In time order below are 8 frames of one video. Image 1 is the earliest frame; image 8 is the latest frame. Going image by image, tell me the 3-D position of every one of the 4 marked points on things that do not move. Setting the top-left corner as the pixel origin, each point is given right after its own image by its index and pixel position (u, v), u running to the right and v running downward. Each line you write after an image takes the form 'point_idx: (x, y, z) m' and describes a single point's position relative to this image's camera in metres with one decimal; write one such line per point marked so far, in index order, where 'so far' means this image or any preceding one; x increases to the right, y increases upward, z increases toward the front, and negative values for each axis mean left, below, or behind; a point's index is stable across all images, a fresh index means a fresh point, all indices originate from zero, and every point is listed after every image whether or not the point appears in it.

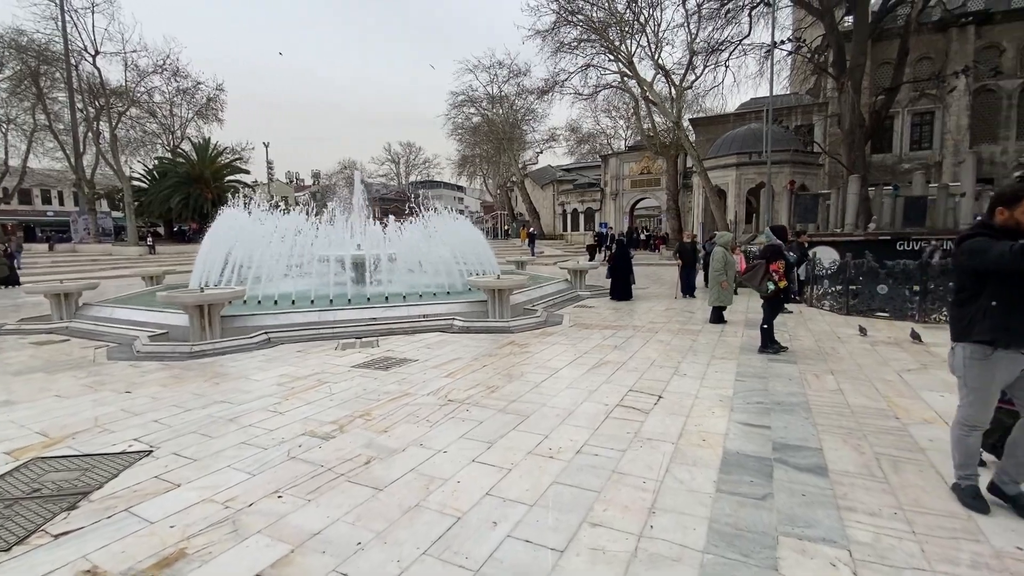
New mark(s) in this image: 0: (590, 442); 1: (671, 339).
0: (+0.6, -1.3, +3.9) m
1: (+2.6, -0.8, +7.9) m
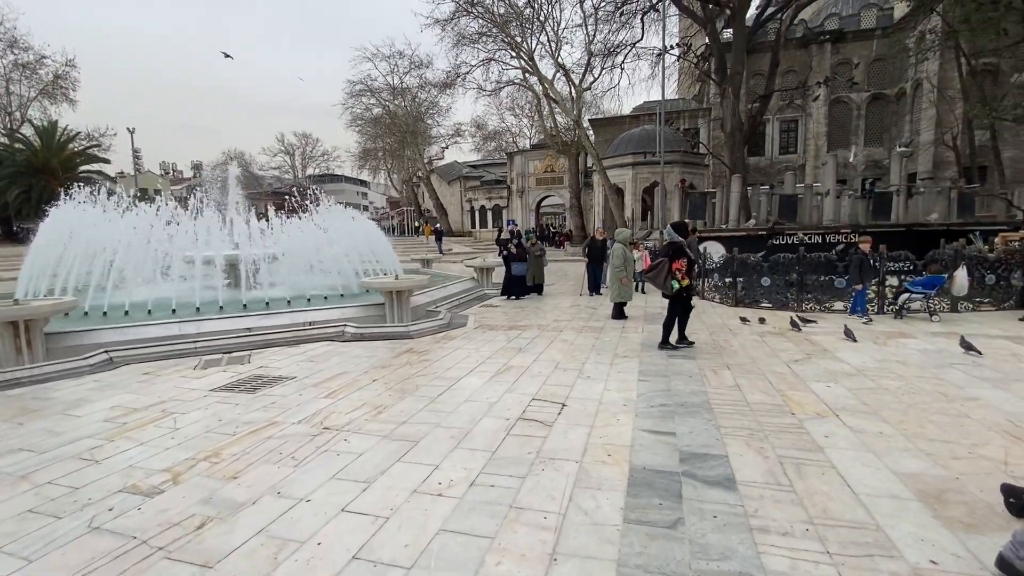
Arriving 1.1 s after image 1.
0: (-0.2, -1.3, +3.4) m
1: (+1.0, -0.8, +7.7) m
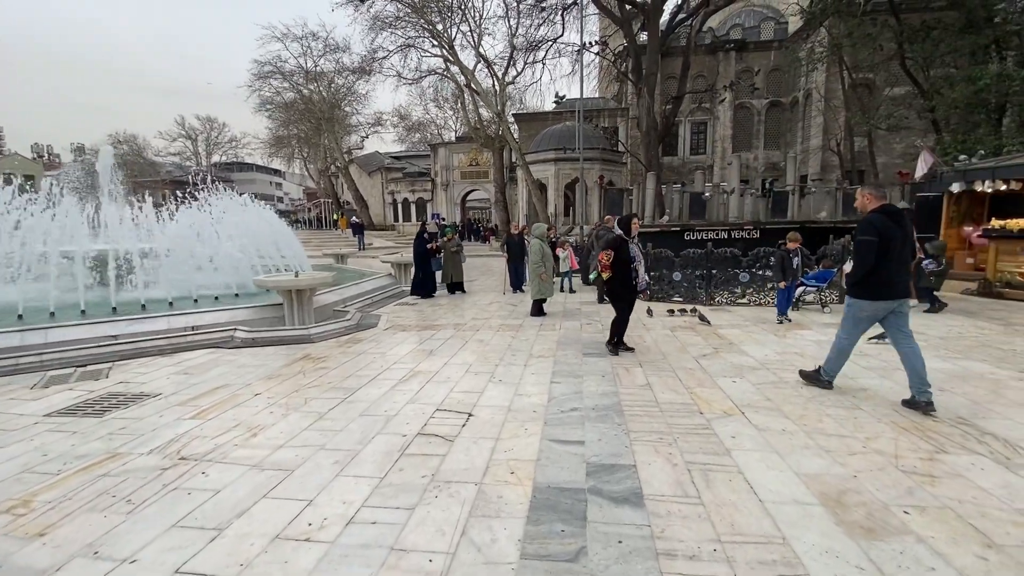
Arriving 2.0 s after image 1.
0: (-0.9, -1.3, +2.9) m
1: (-0.3, -0.8, +7.4) m
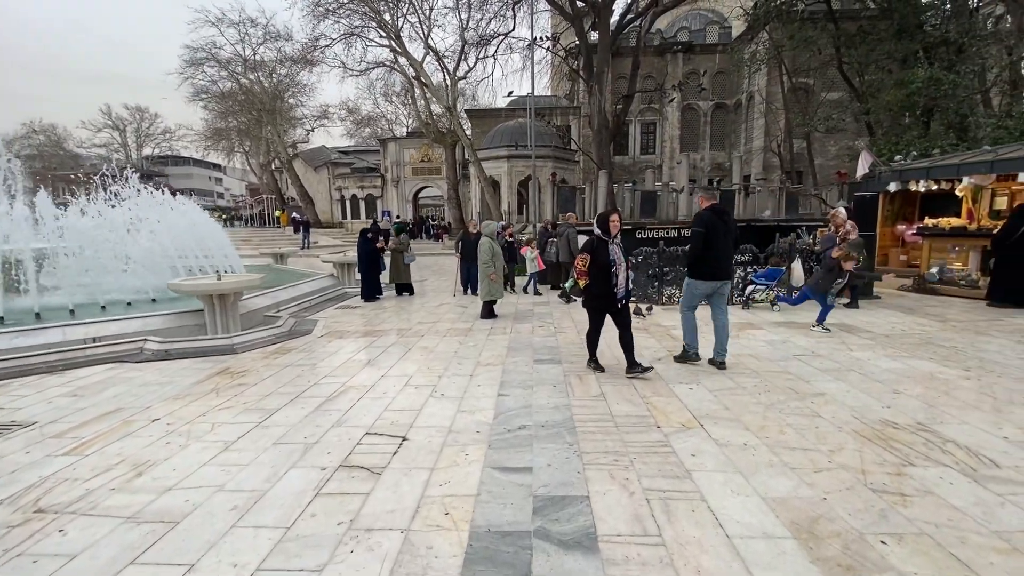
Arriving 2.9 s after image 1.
0: (-1.2, -1.4, +2.4) m
1: (-1.1, -0.8, +6.8) m
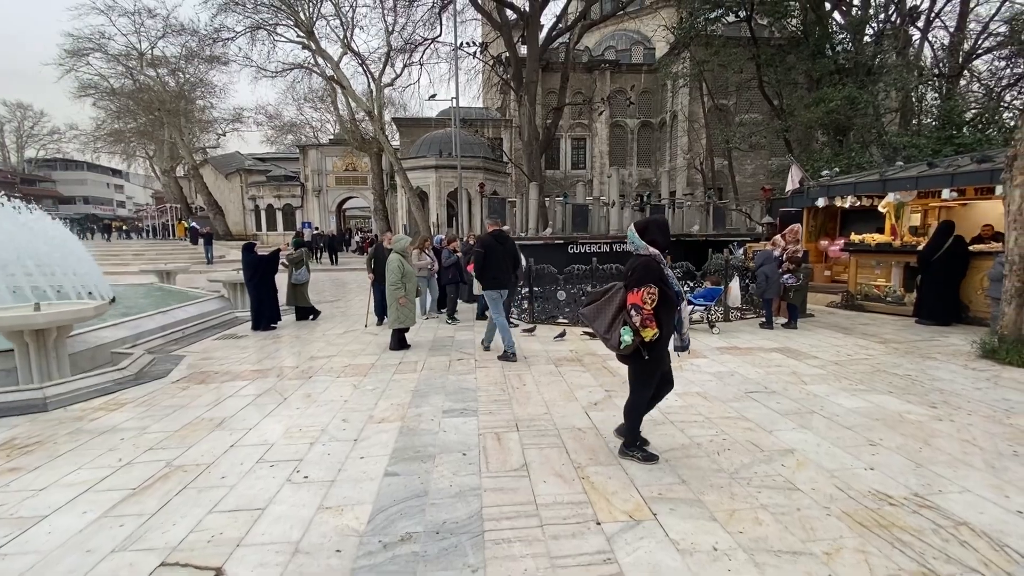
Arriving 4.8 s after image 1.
0: (-1.6, -1.6, +1.0) m
1: (-2.1, -1.1, +5.5) m
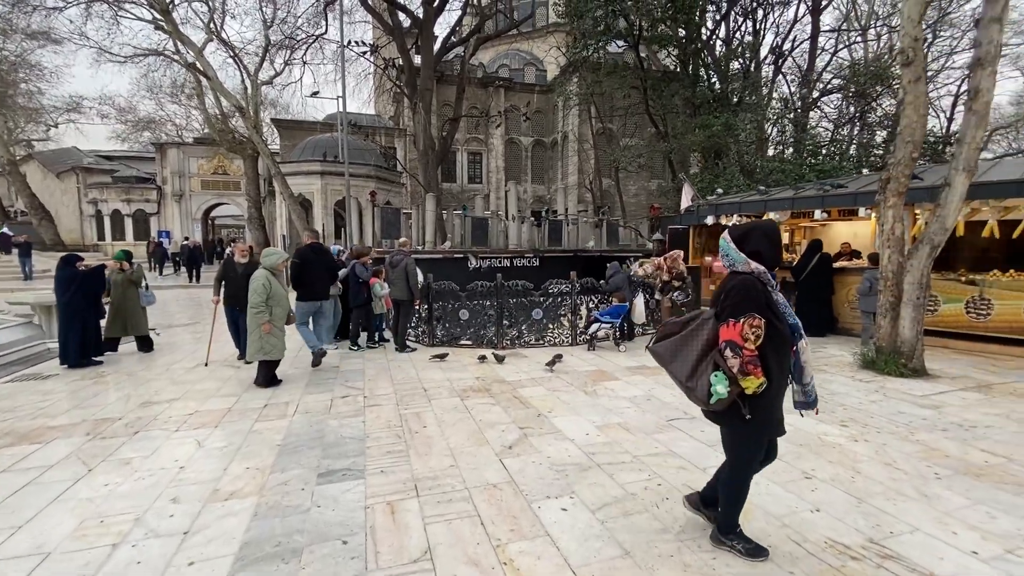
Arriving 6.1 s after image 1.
0: (-1.6, -1.7, -0.1) m
1: (-3.1, -1.4, +4.1) m
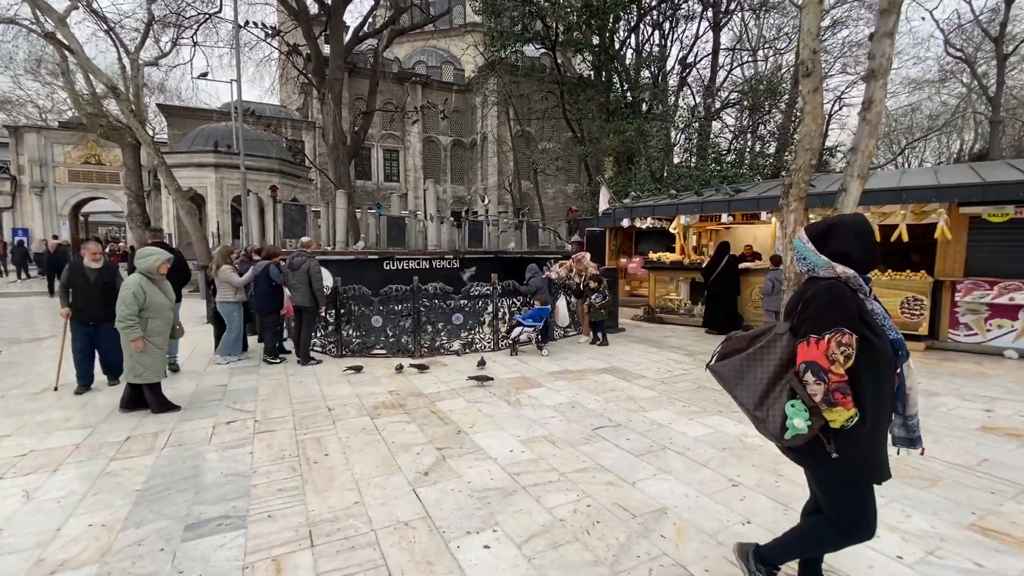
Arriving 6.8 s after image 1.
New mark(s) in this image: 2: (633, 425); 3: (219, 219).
0: (-1.5, -1.7, -0.8) m
1: (-3.7, -1.5, +3.2) m
2: (+1.1, -1.3, +4.5) m
3: (-11.6, +2.7, +19.0) m
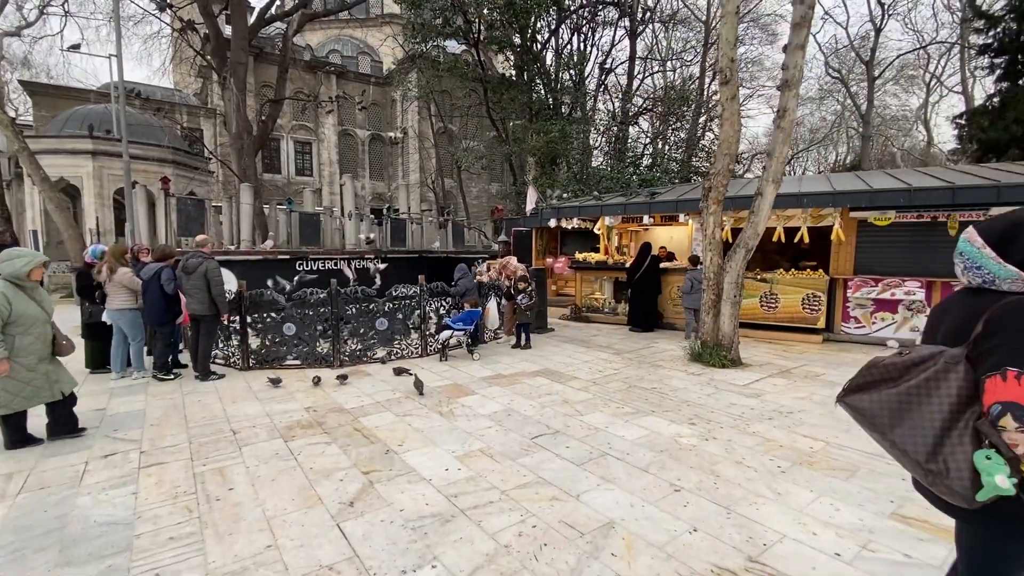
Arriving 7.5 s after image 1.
0: (-1.3, -1.8, -1.3) m
1: (-4.0, -1.5, +2.4) m
2: (+0.5, -1.3, +4.4) m
3: (-14.4, +2.6, +16.7) m
